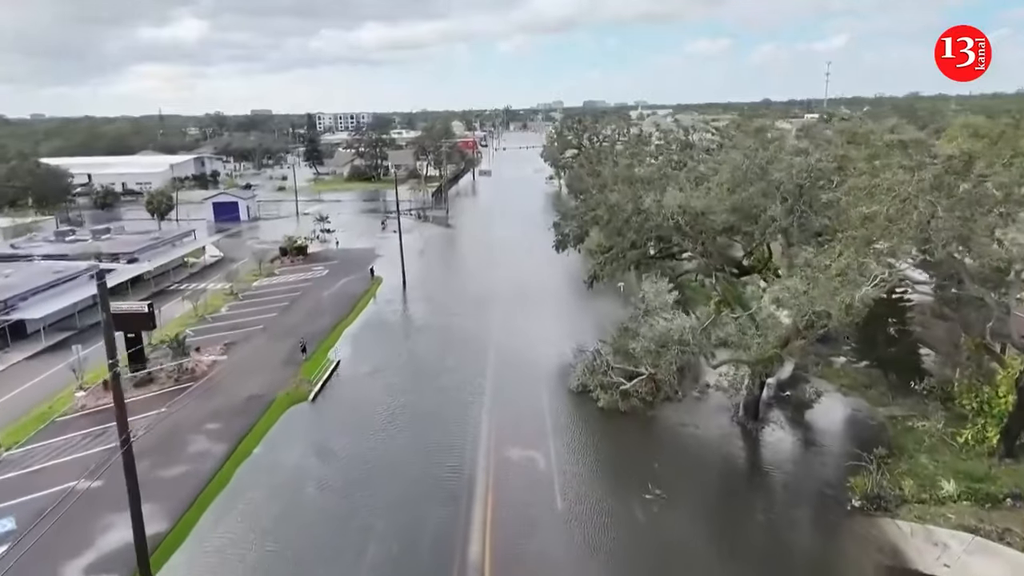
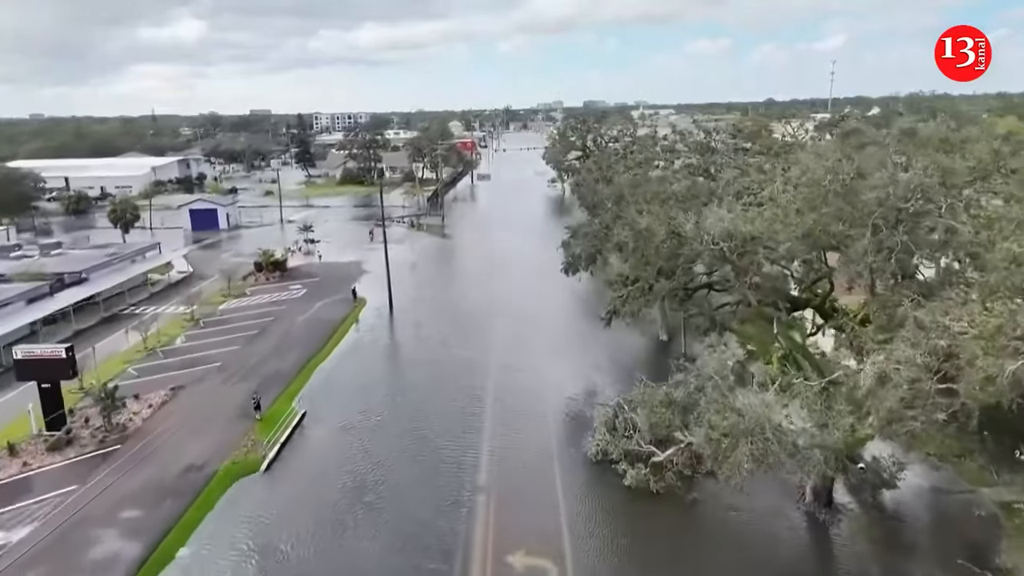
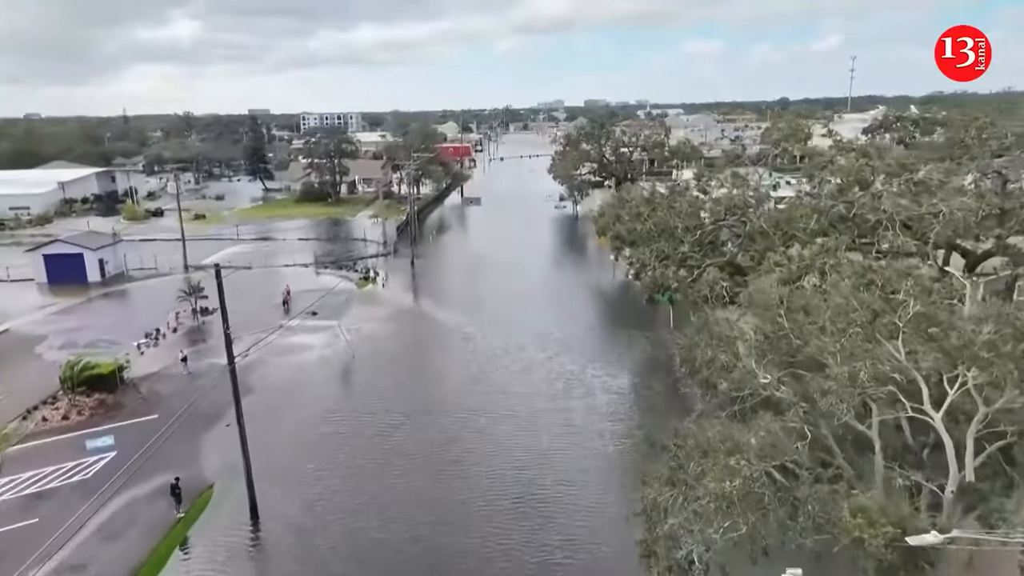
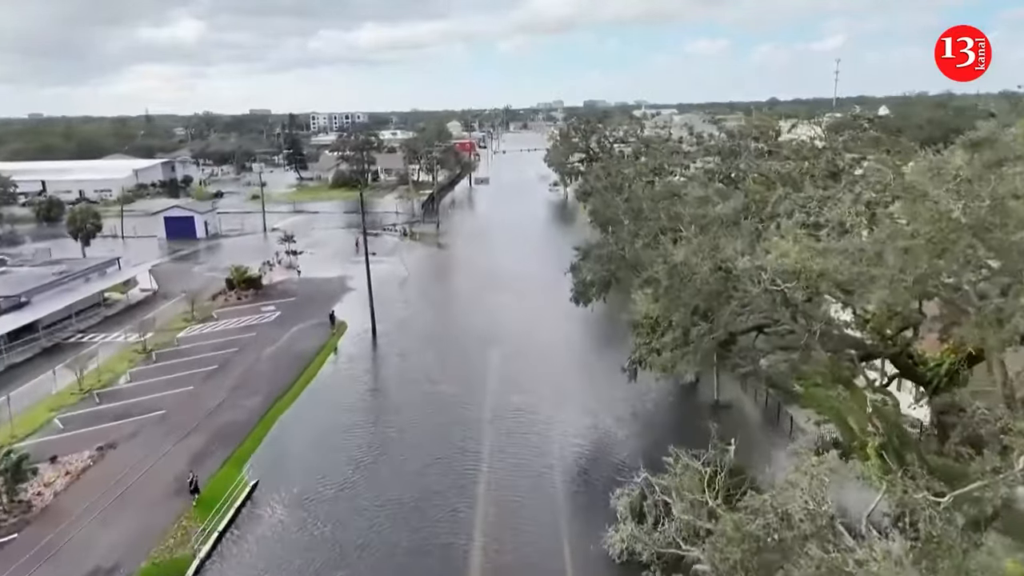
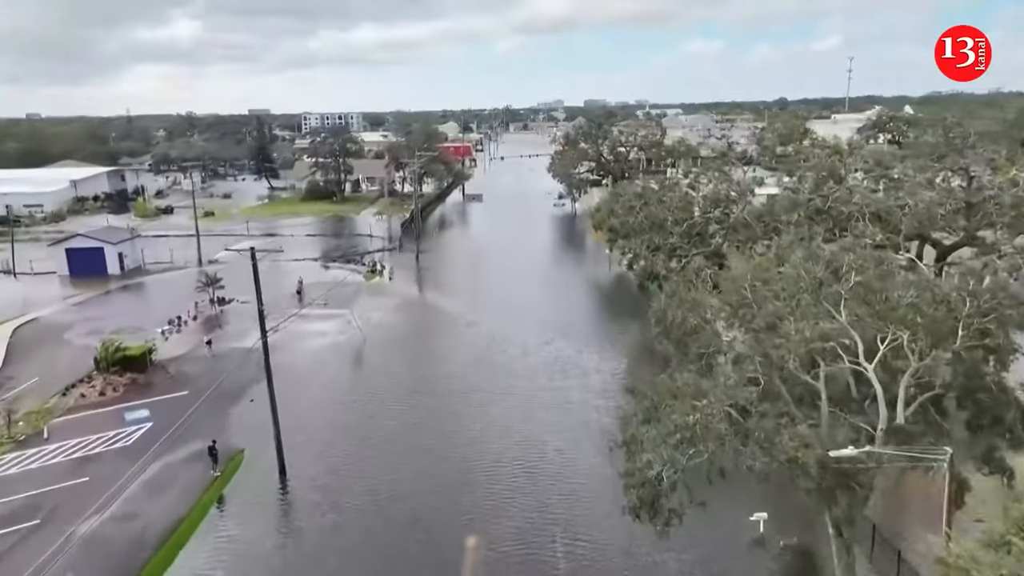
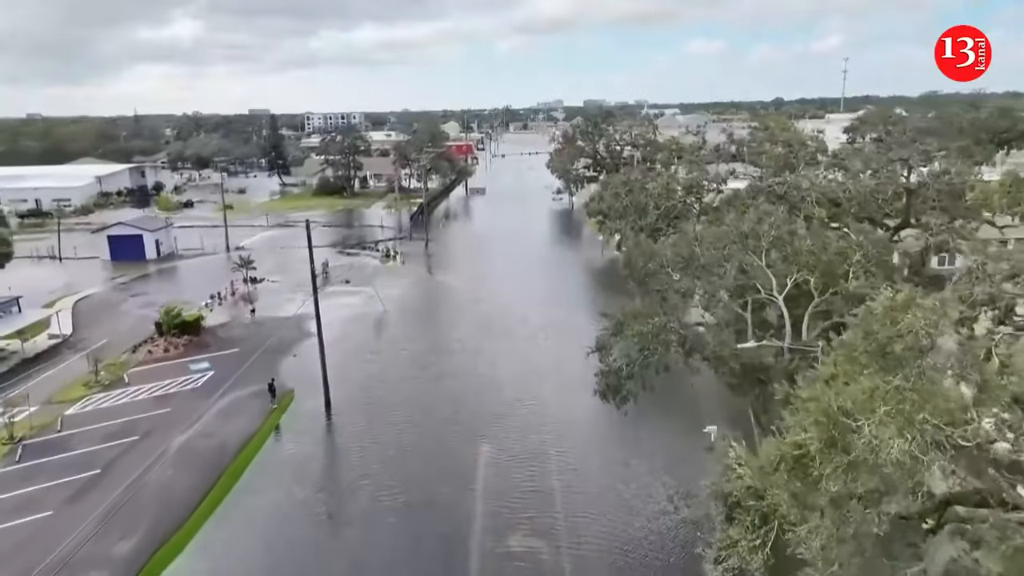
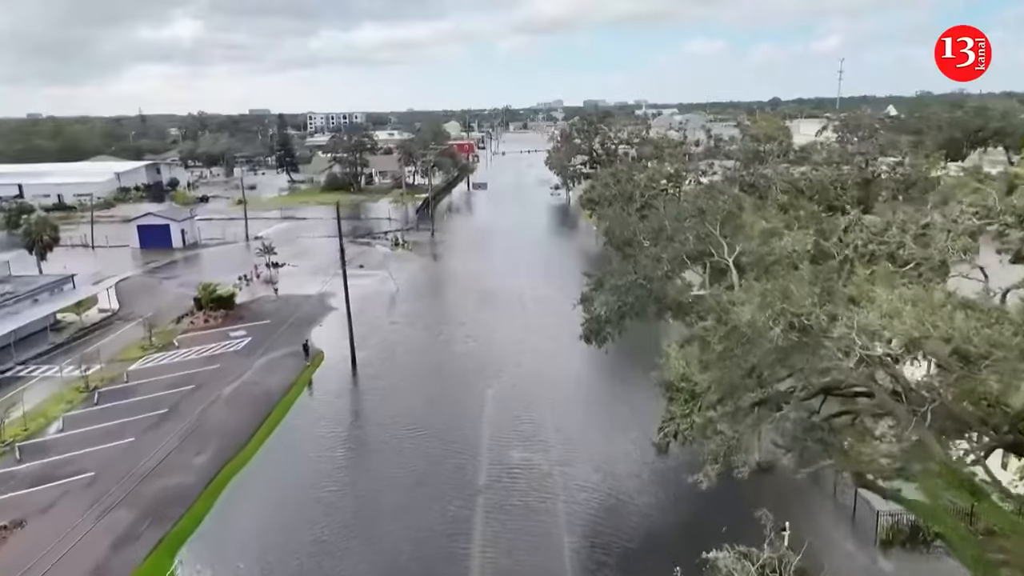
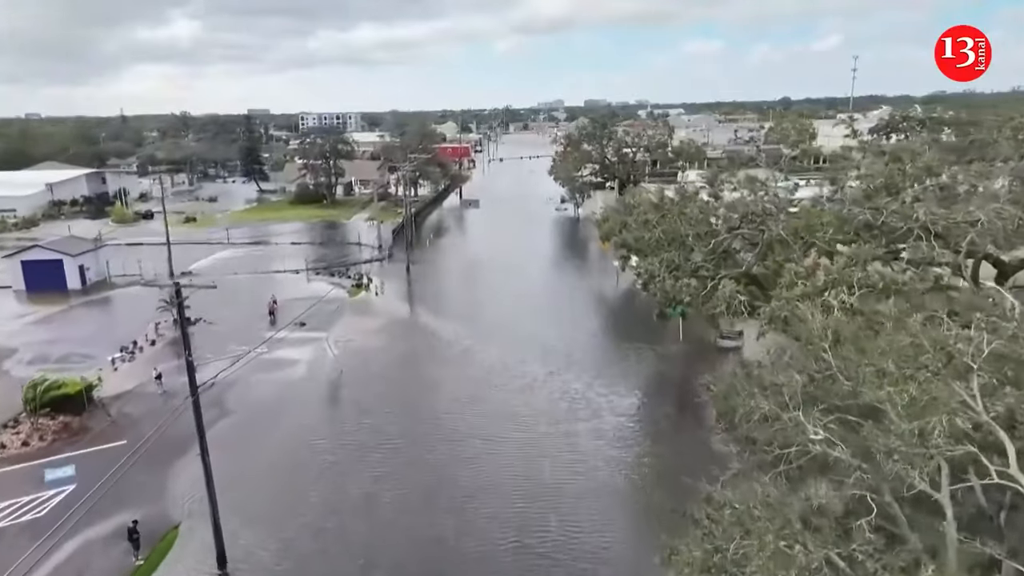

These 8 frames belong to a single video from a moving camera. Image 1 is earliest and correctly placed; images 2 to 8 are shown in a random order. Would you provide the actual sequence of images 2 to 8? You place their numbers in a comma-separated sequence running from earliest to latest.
2, 4, 7, 6, 5, 3, 8
